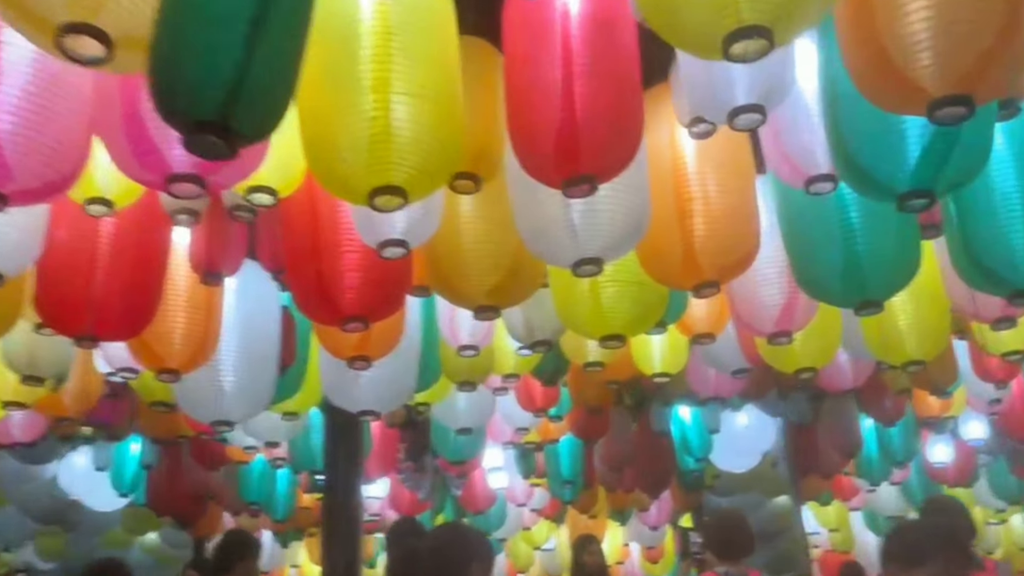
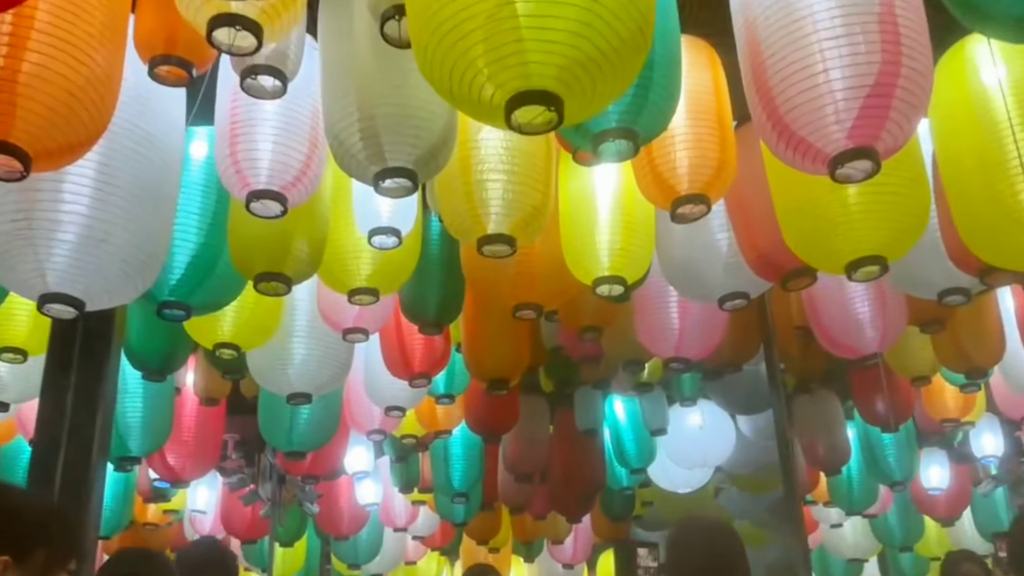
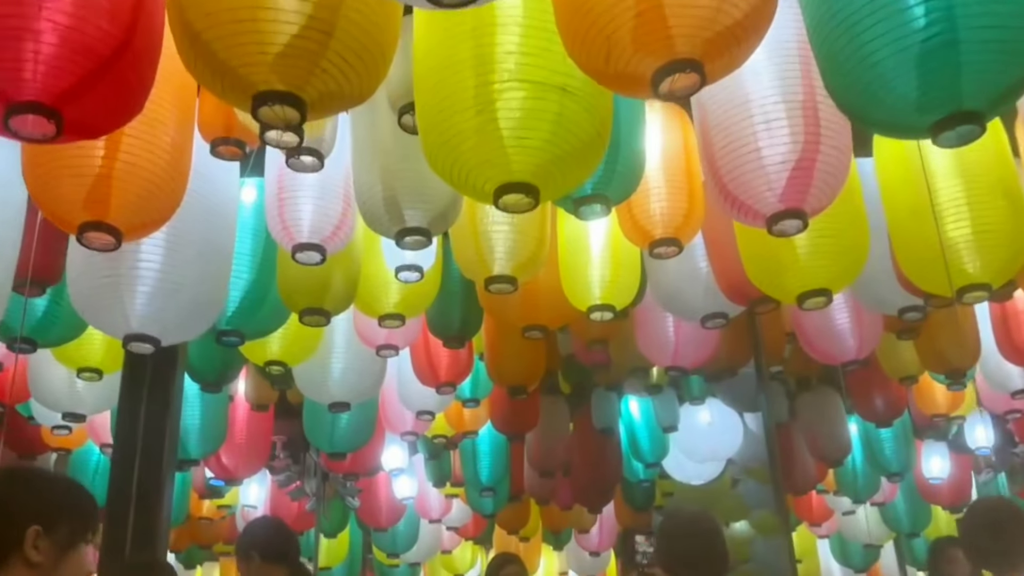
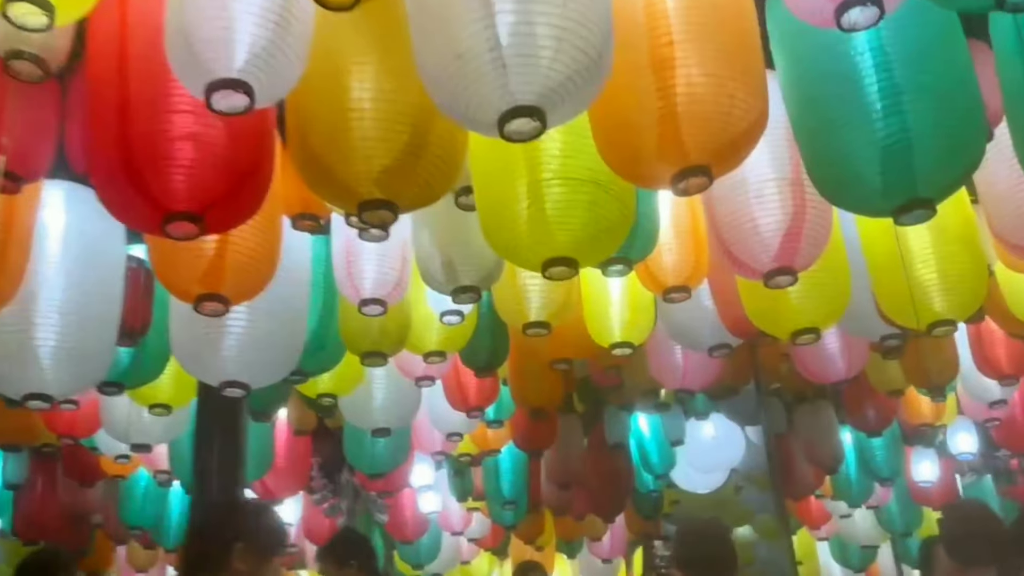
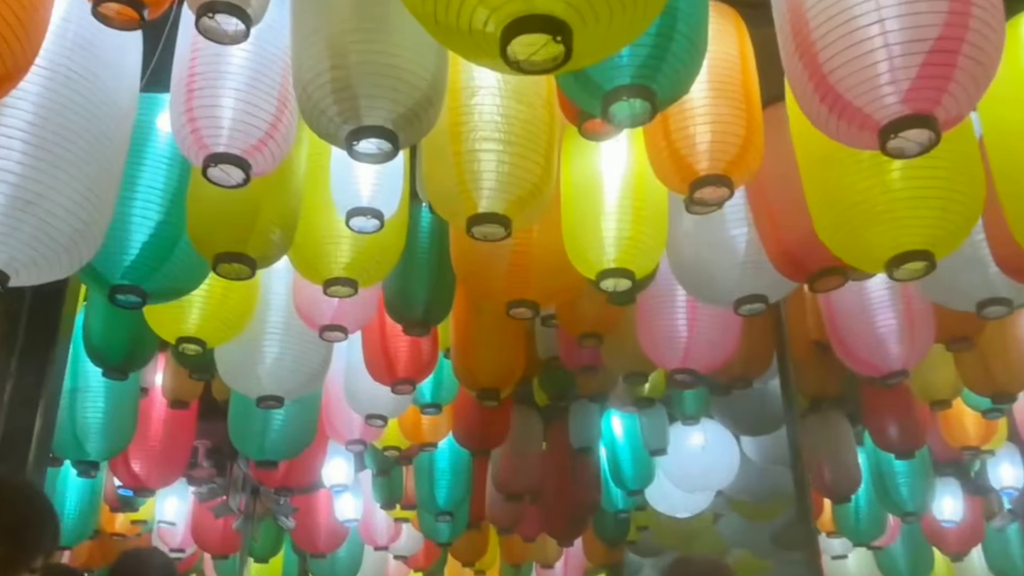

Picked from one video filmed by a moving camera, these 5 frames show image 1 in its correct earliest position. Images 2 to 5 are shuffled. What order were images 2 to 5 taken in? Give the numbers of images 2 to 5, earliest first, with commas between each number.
4, 3, 2, 5
